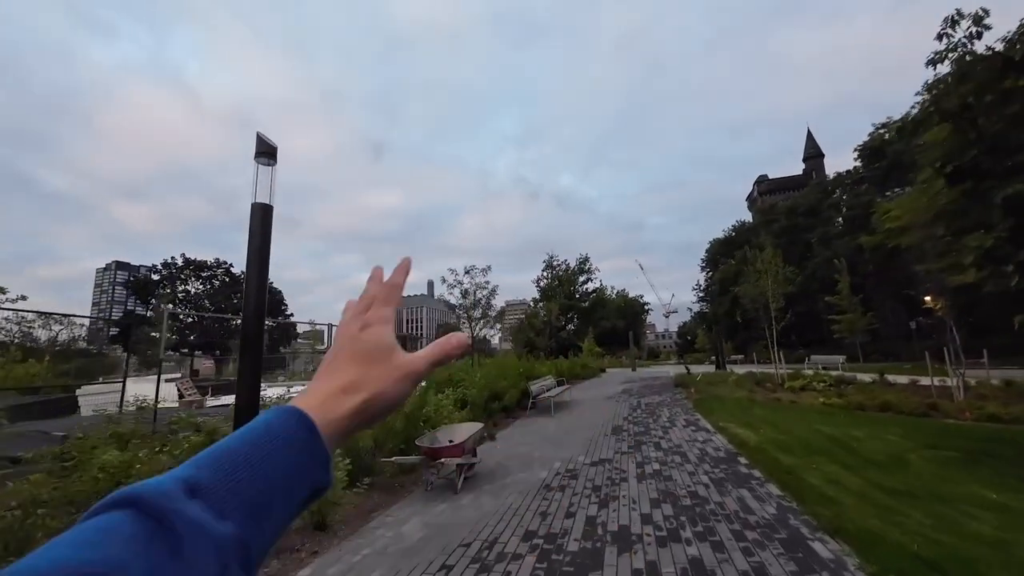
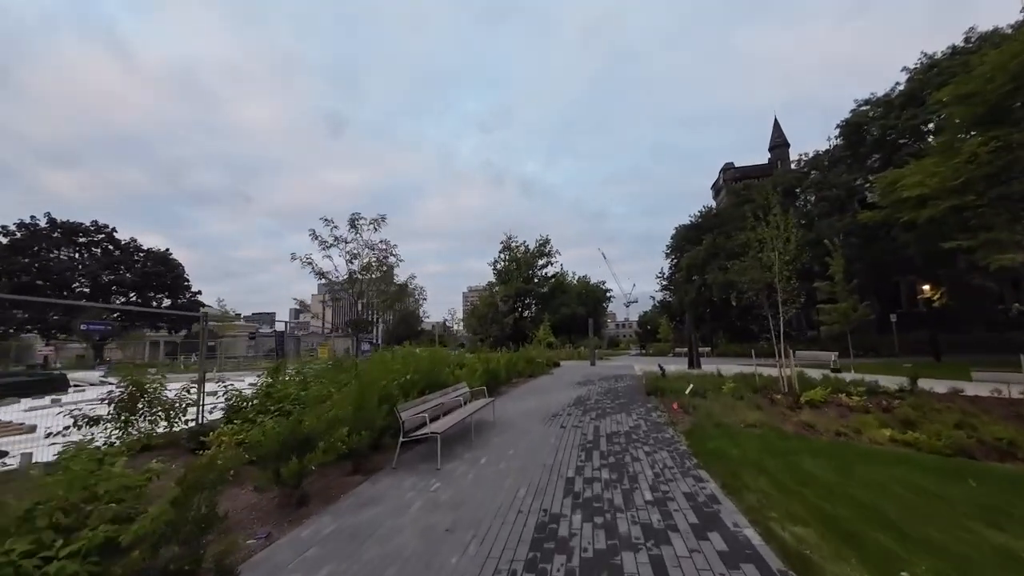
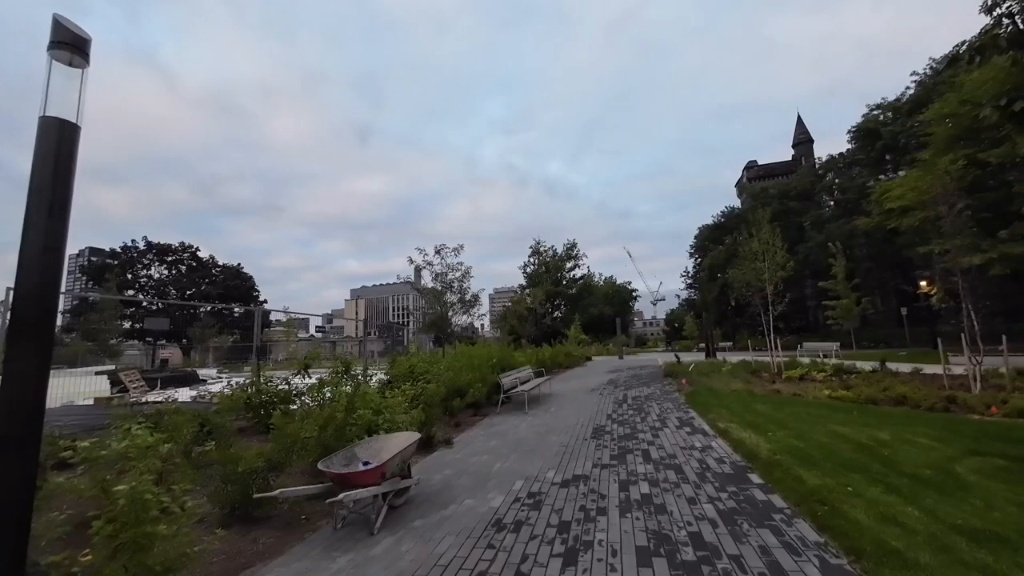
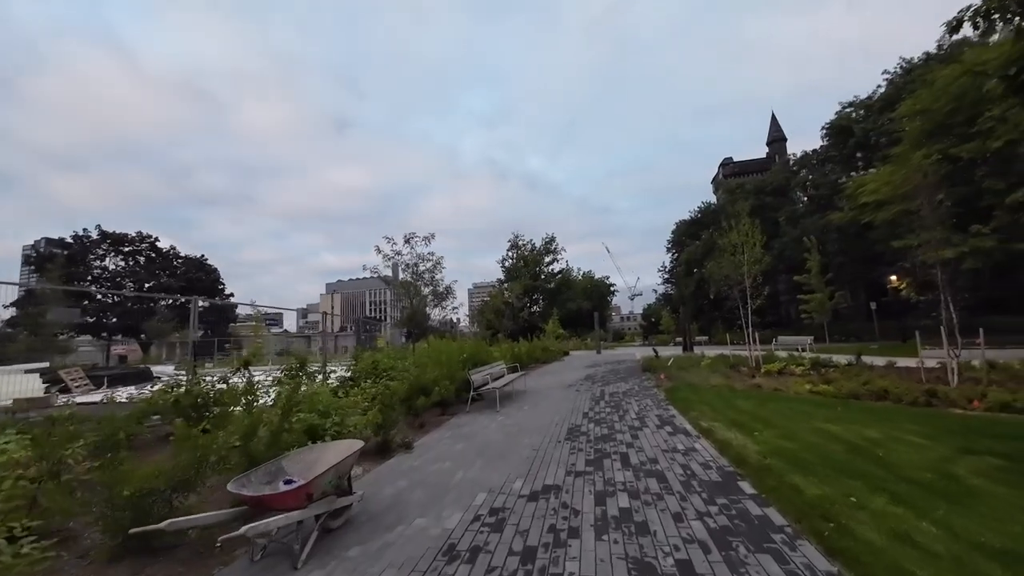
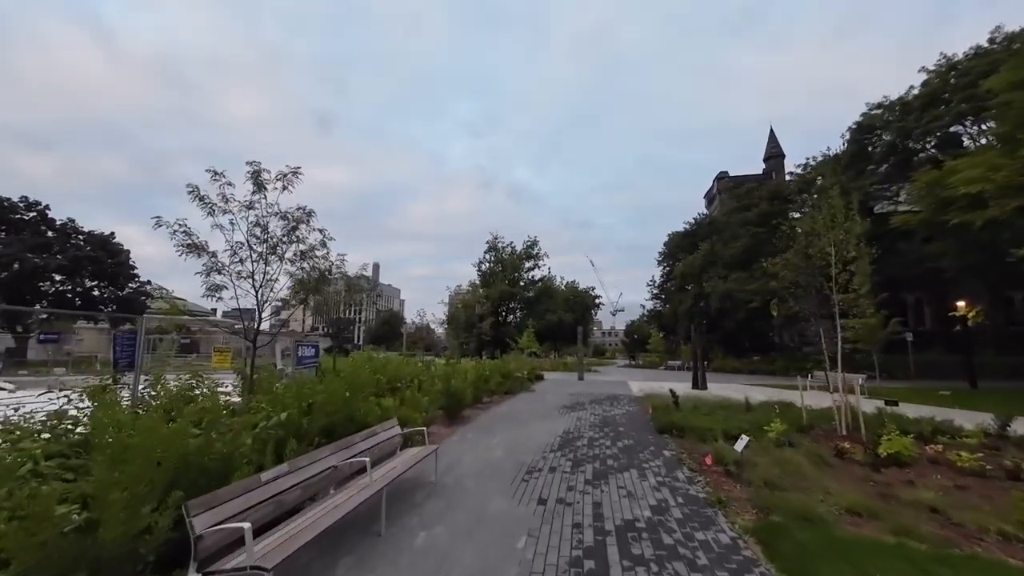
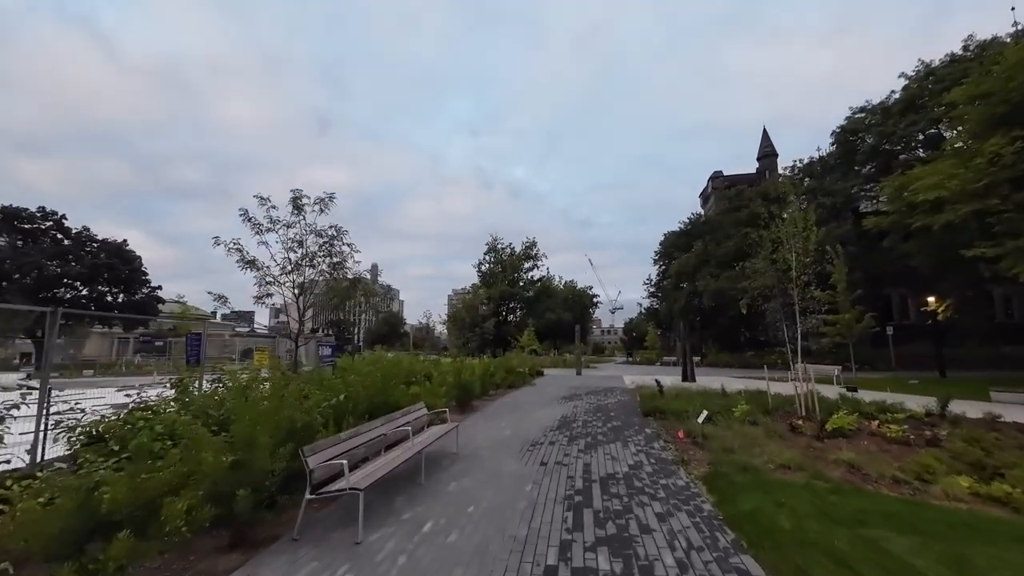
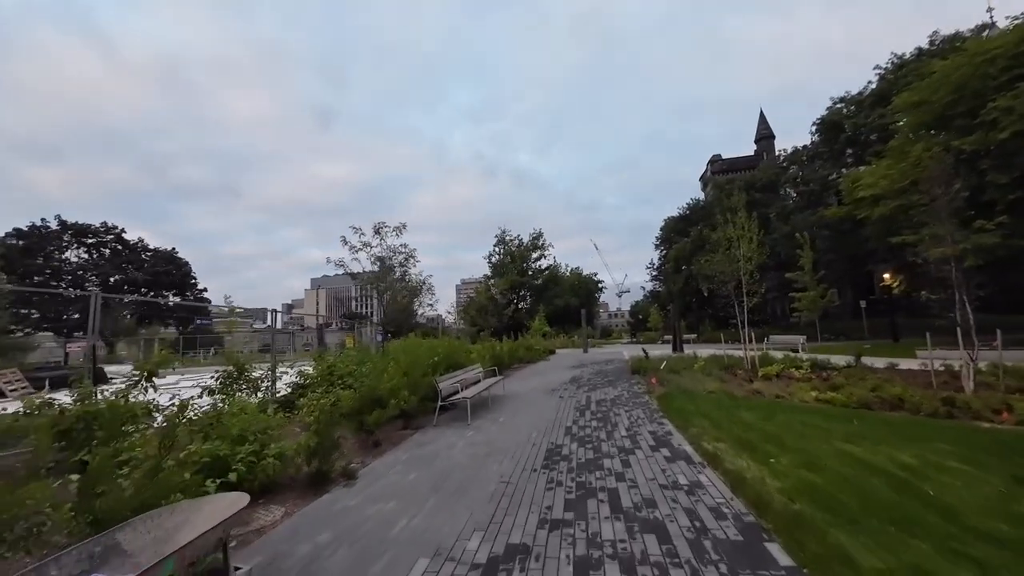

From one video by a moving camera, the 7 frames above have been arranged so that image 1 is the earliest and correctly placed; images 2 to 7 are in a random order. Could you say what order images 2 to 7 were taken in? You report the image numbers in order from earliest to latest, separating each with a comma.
3, 4, 7, 2, 6, 5
